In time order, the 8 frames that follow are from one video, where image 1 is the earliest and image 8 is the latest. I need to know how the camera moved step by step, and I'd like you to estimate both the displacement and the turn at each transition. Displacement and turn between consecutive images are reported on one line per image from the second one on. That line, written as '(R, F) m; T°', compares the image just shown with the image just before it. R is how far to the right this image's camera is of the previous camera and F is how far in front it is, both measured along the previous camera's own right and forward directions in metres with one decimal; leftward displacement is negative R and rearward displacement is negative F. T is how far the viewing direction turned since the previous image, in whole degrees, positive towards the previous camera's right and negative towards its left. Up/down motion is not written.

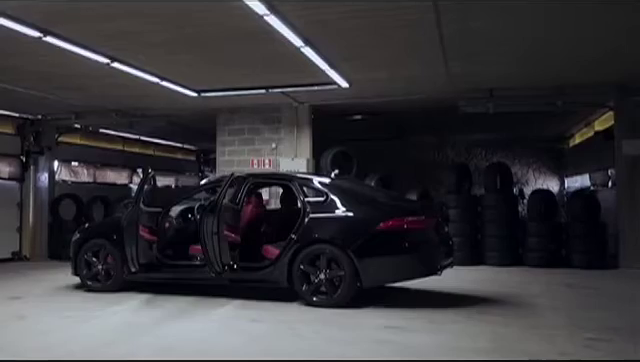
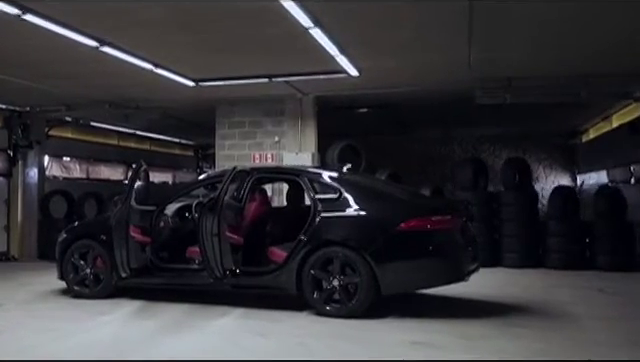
(-0.1, +0.6) m; 0°
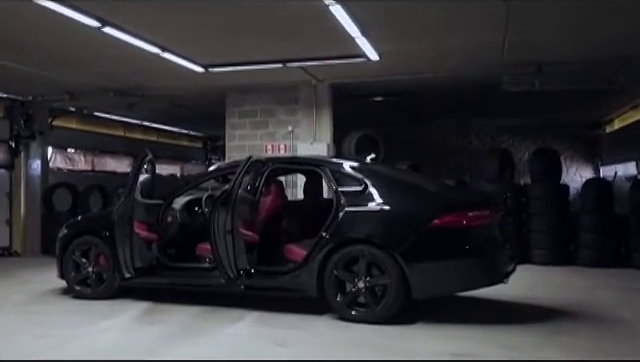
(-0.1, +0.5) m; -1°
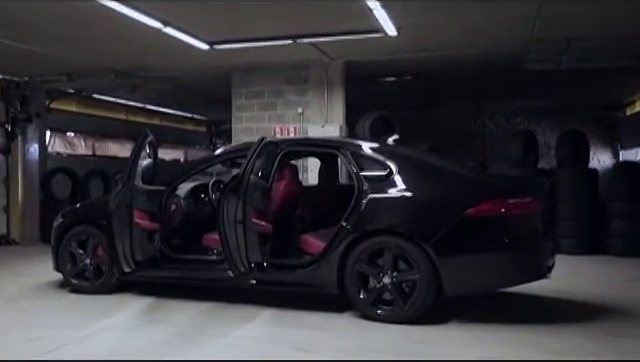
(-0.1, +0.5) m; 0°
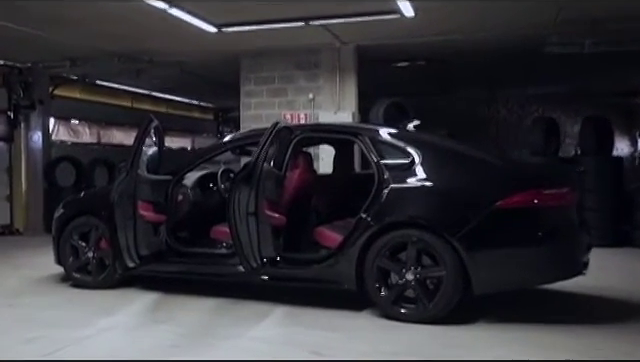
(-0.1, +0.3) m; -1°
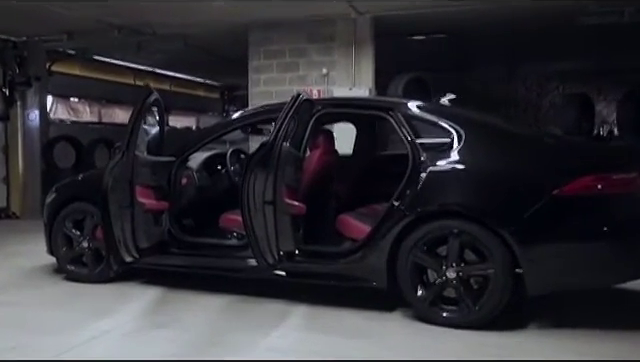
(-0.1, +0.6) m; 0°
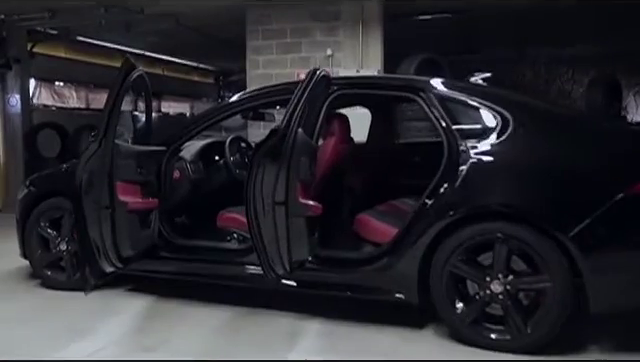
(-0.1, +0.6) m; +1°
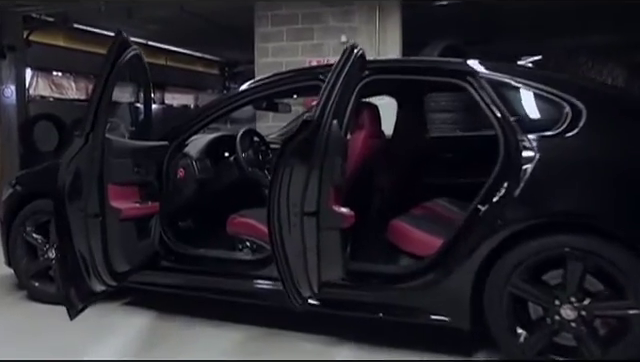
(-0.1, +0.5) m; 0°
